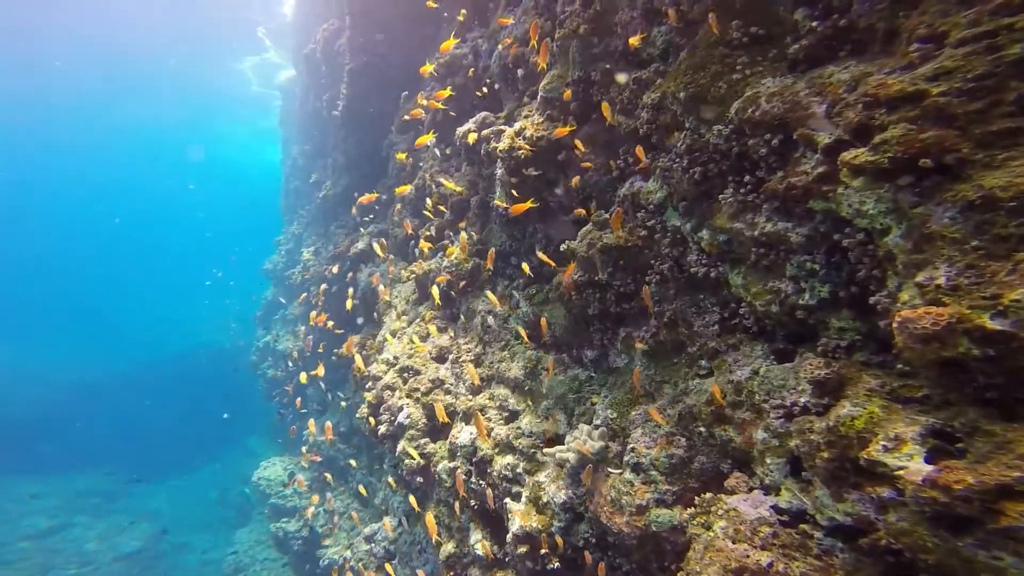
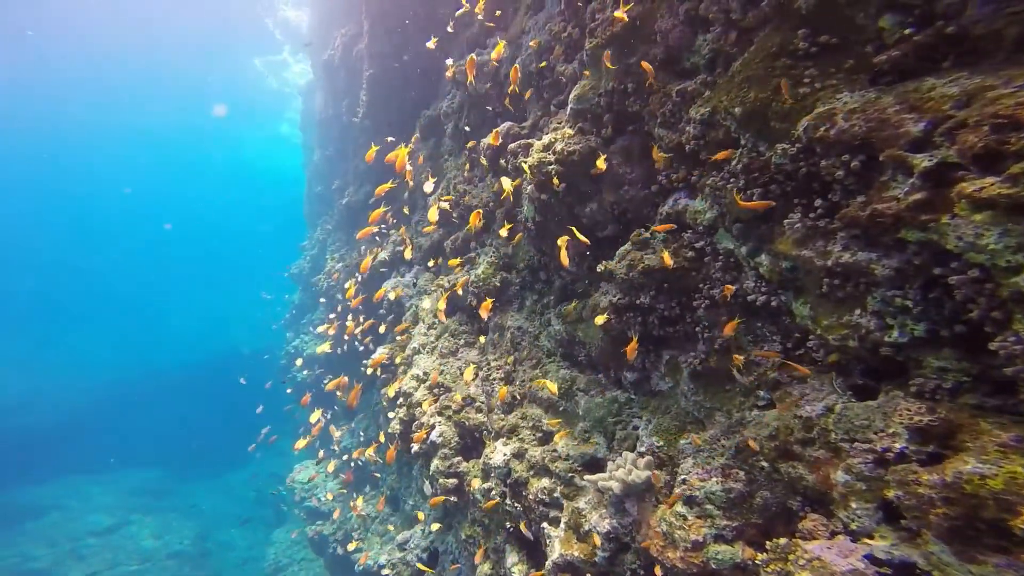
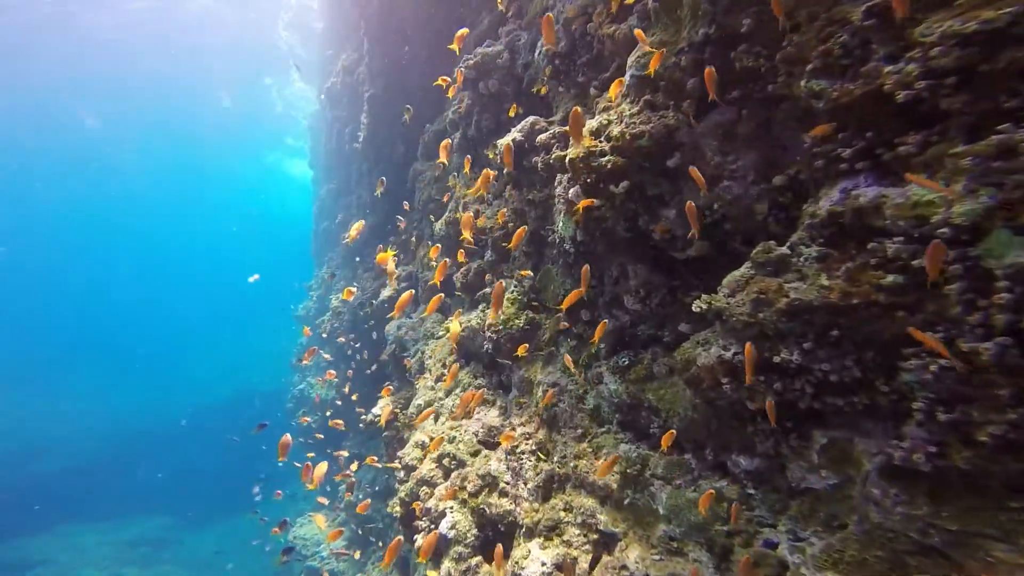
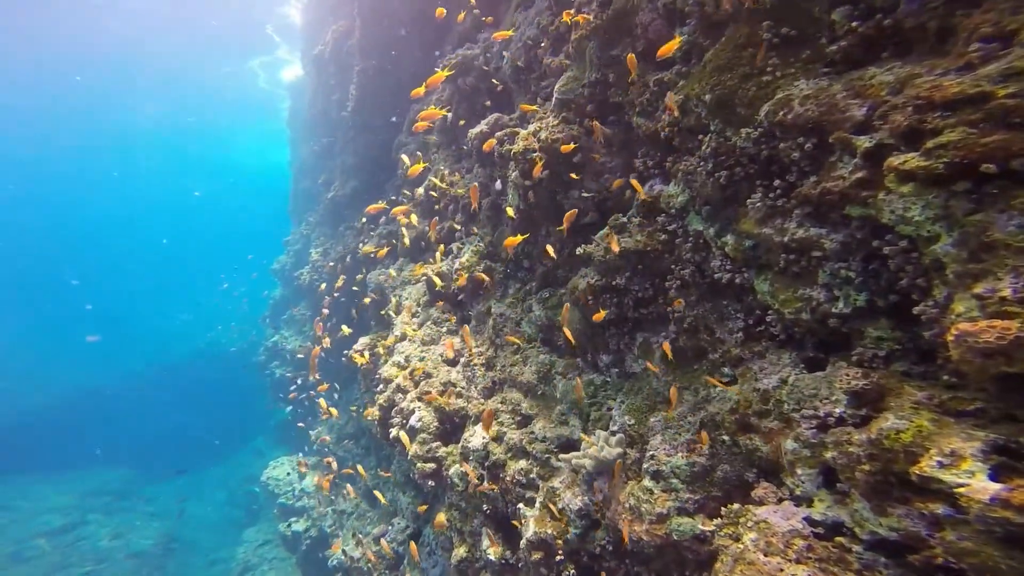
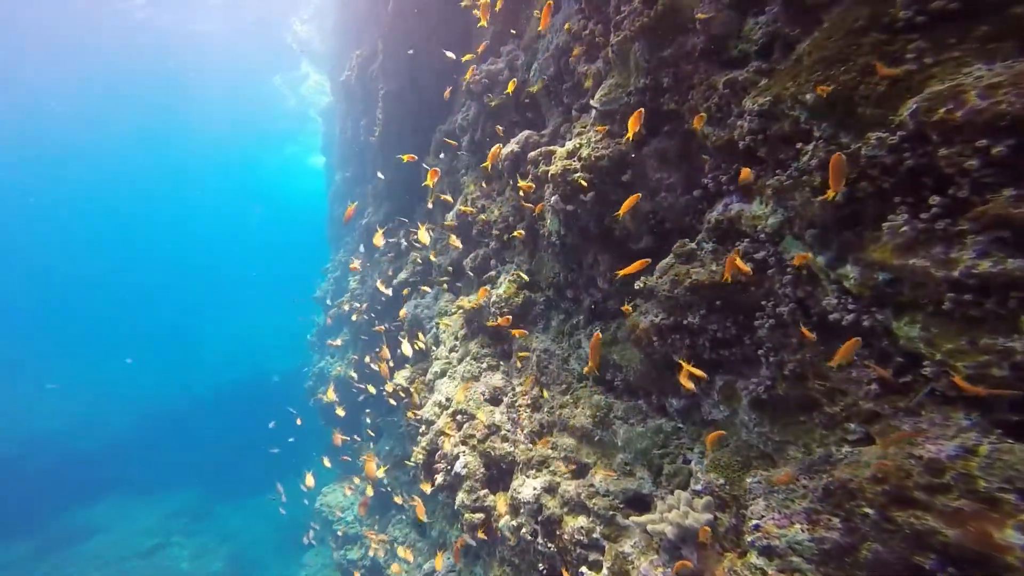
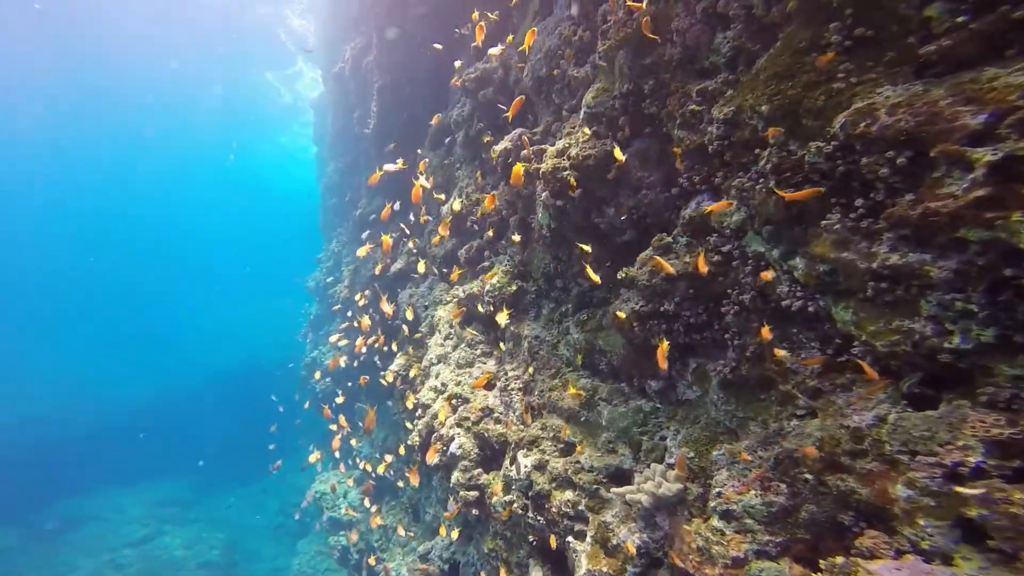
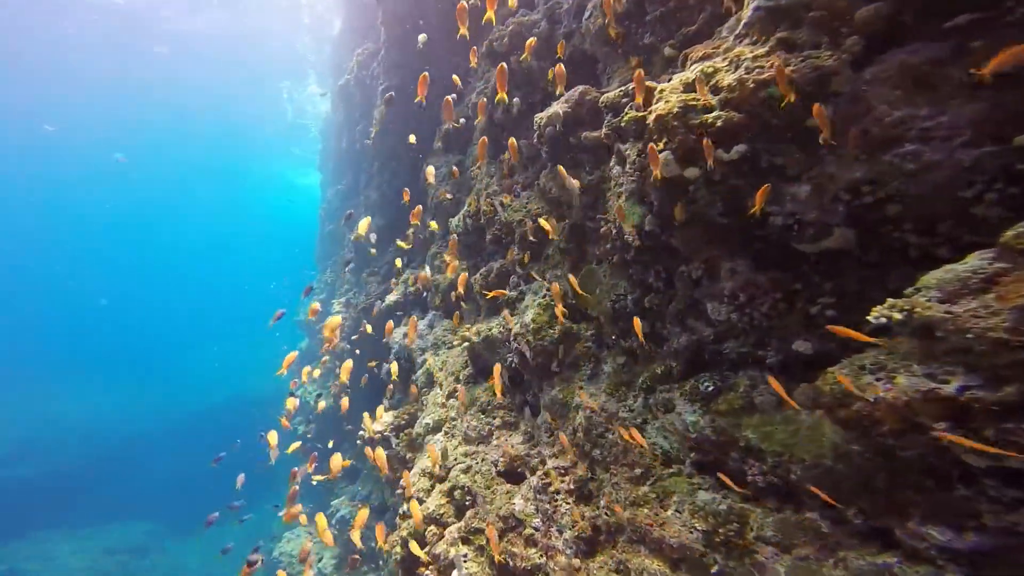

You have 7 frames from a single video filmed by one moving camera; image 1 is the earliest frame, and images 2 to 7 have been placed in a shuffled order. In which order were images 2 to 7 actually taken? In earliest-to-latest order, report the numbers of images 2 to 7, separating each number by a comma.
4, 2, 6, 5, 3, 7
